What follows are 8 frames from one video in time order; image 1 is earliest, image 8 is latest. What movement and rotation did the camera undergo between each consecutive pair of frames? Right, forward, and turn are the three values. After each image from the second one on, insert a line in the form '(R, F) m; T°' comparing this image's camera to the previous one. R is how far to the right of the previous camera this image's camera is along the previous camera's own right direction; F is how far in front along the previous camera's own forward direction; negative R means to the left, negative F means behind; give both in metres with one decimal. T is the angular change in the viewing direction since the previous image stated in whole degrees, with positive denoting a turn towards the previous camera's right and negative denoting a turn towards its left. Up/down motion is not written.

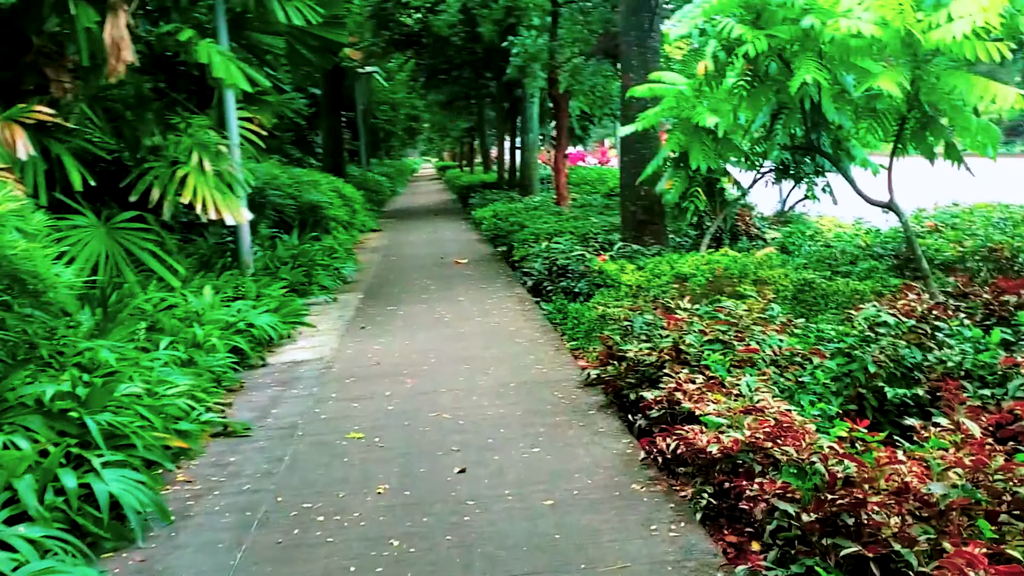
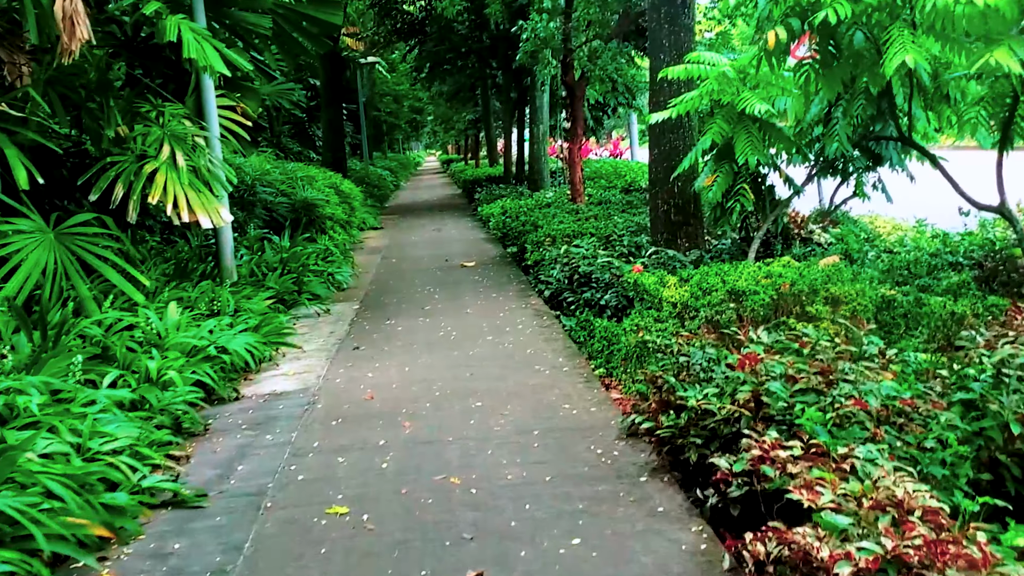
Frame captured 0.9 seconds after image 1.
(-0.1, +0.8) m; 0°
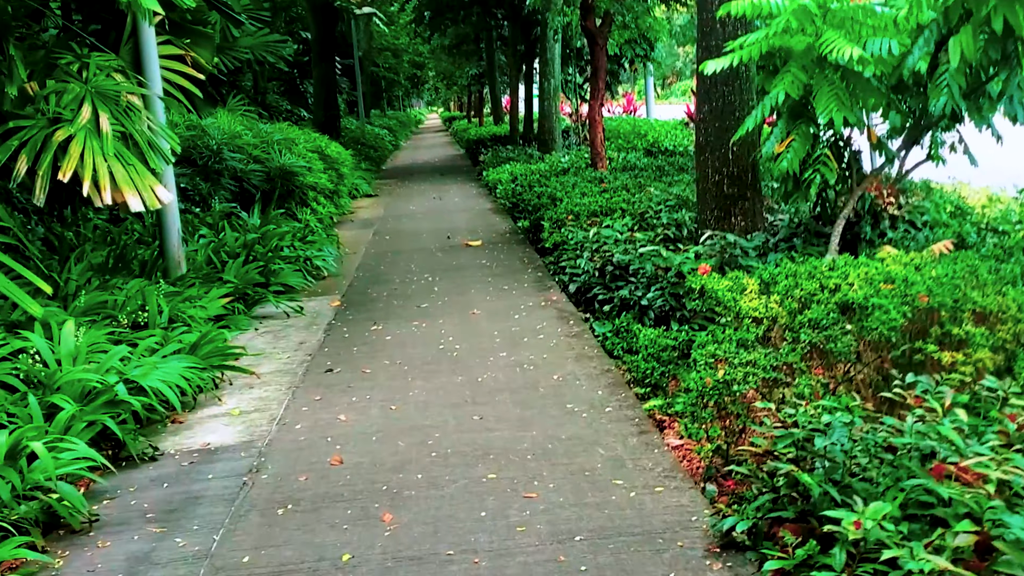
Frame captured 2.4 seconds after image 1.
(-0.1, +1.2) m; 0°
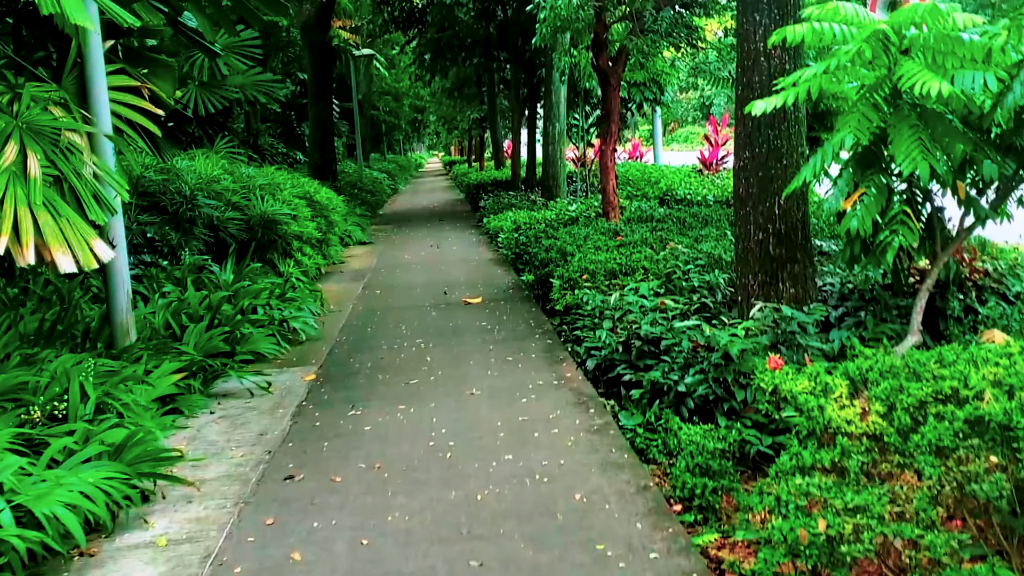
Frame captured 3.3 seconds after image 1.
(0.0, +0.8) m; 0°
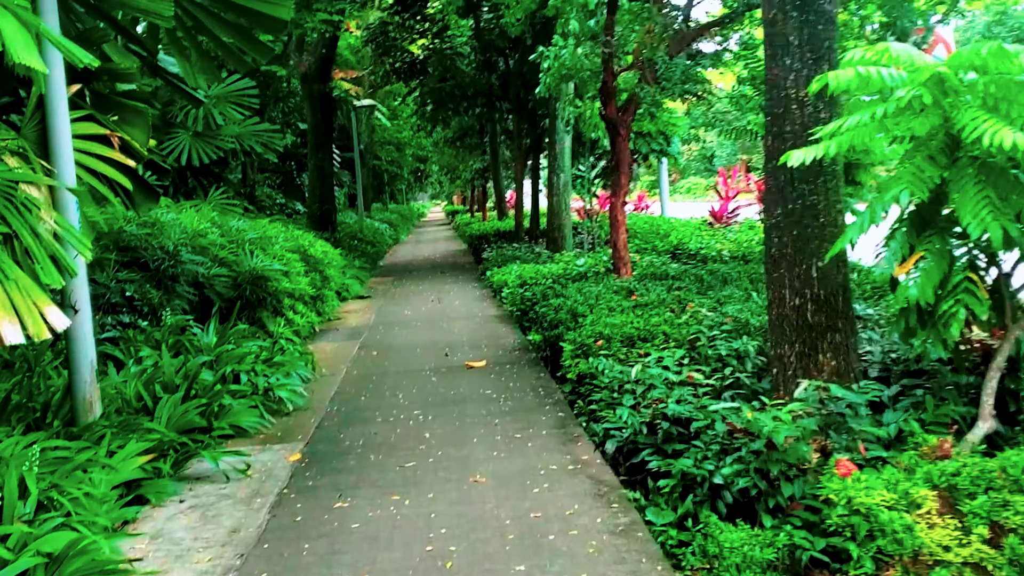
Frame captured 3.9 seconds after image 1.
(0.0, +0.4) m; 0°
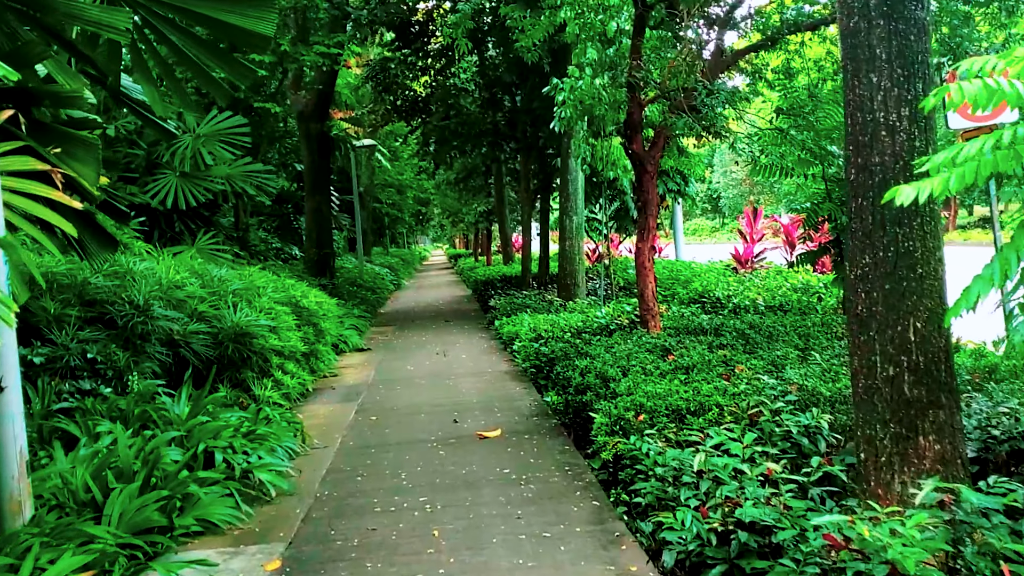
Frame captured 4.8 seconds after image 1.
(-0.1, +0.7) m; 0°
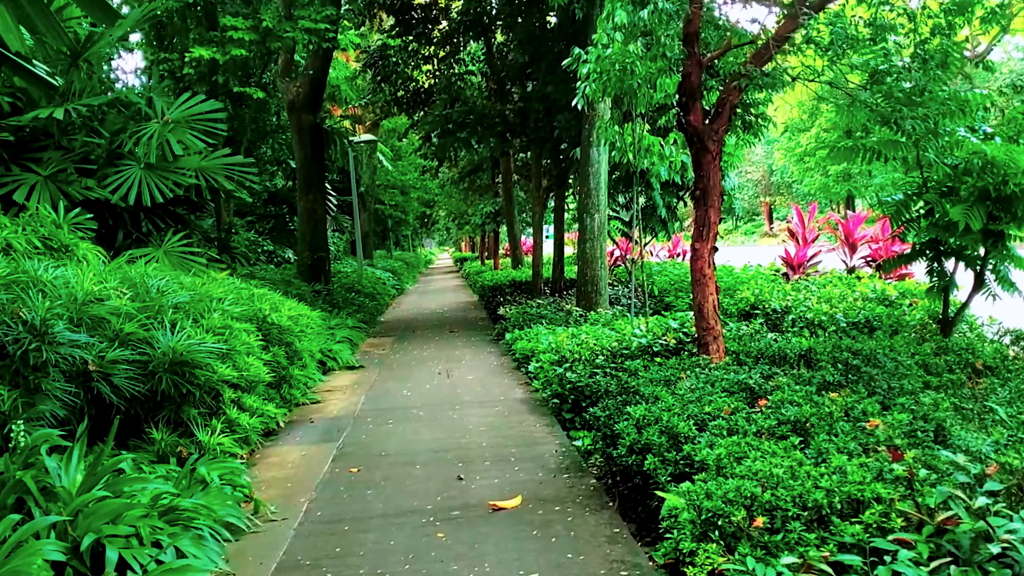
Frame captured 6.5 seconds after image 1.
(-0.1, +1.4) m; 0°
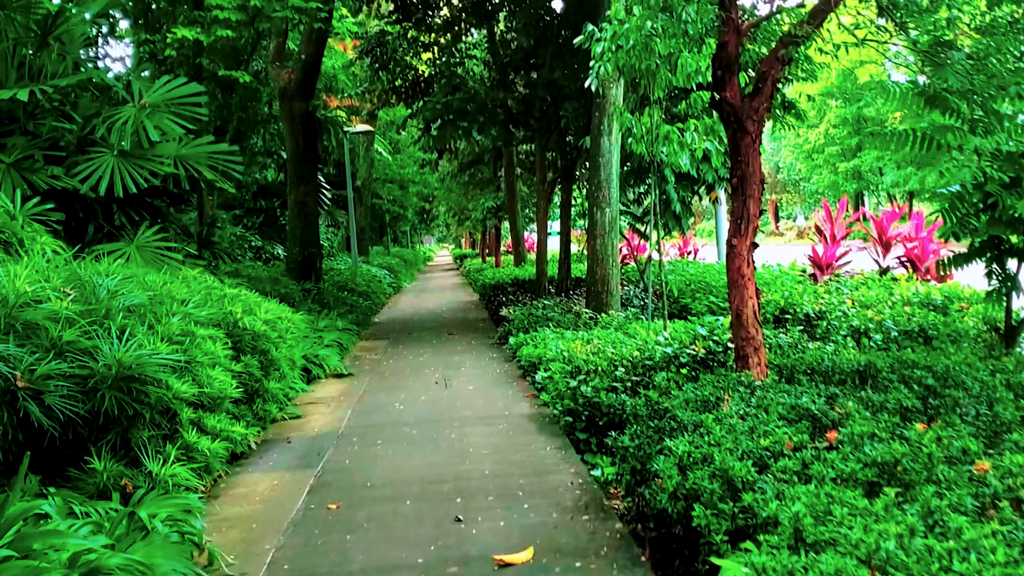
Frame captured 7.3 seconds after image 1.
(0.0, +0.7) m; 0°
